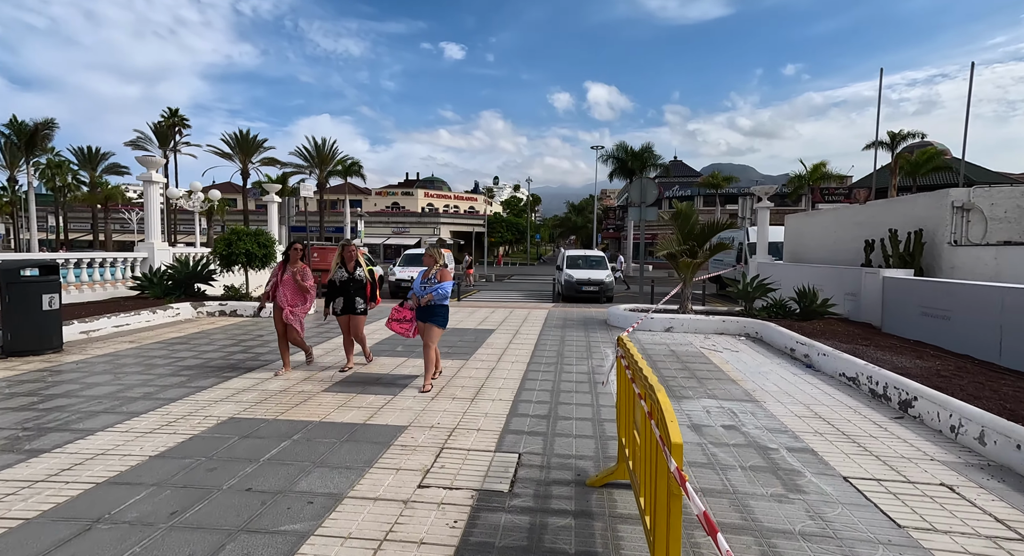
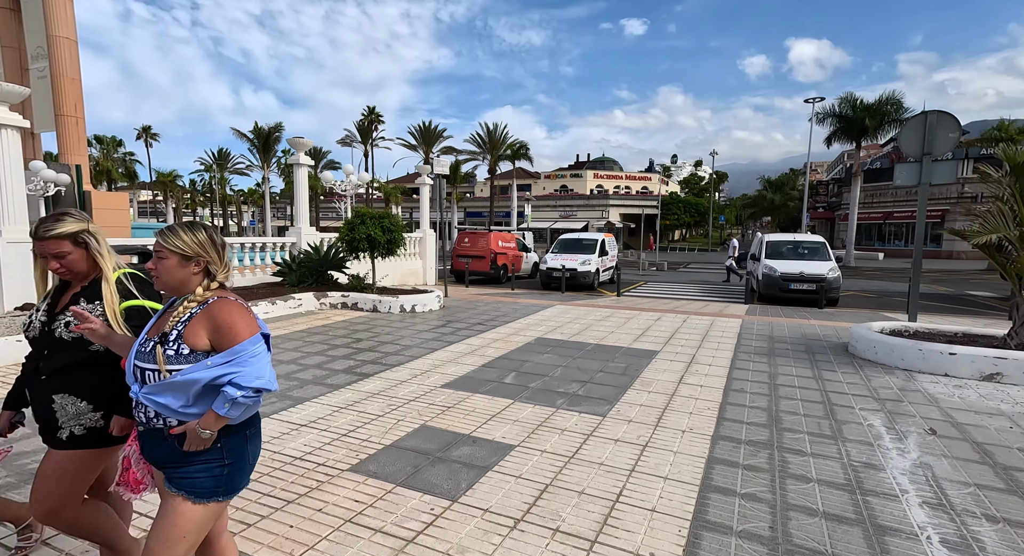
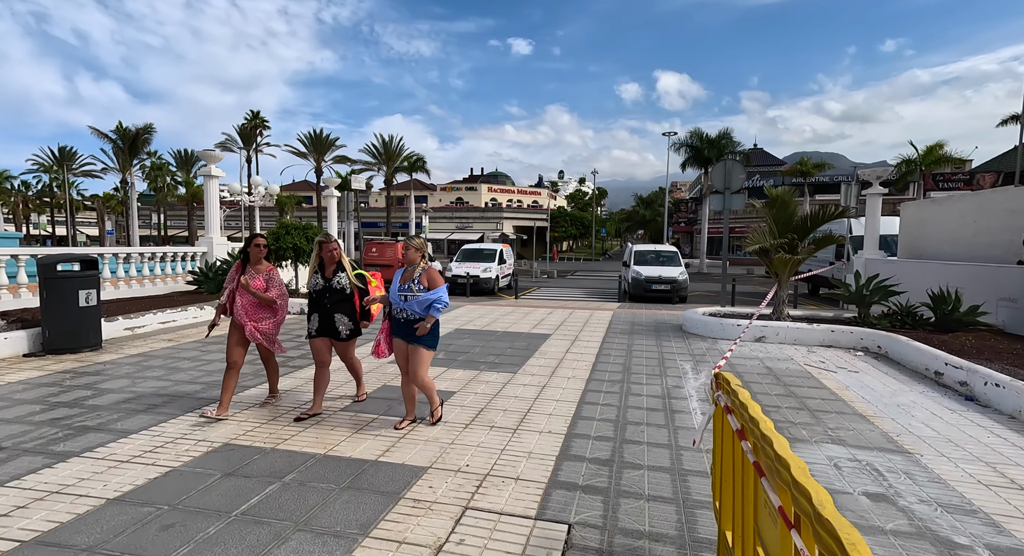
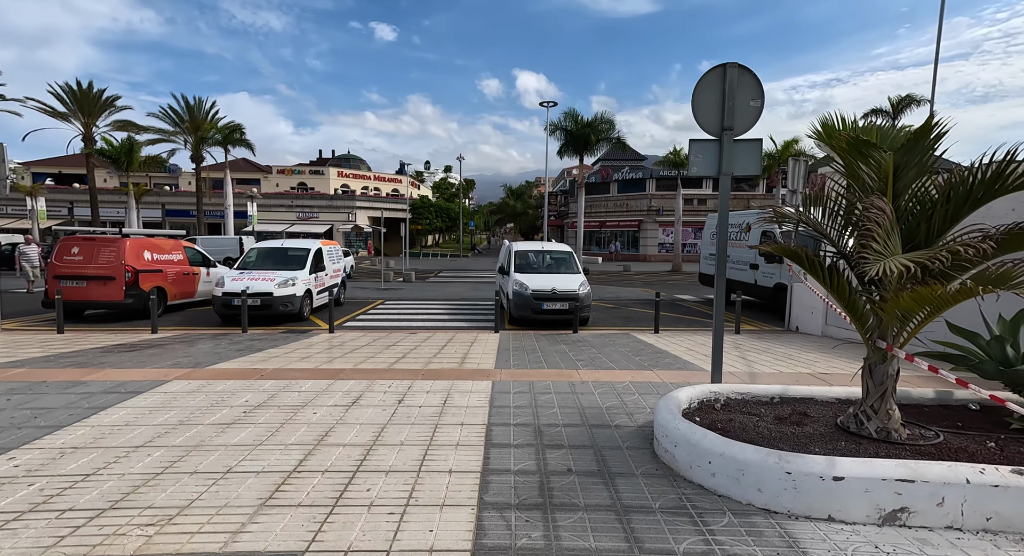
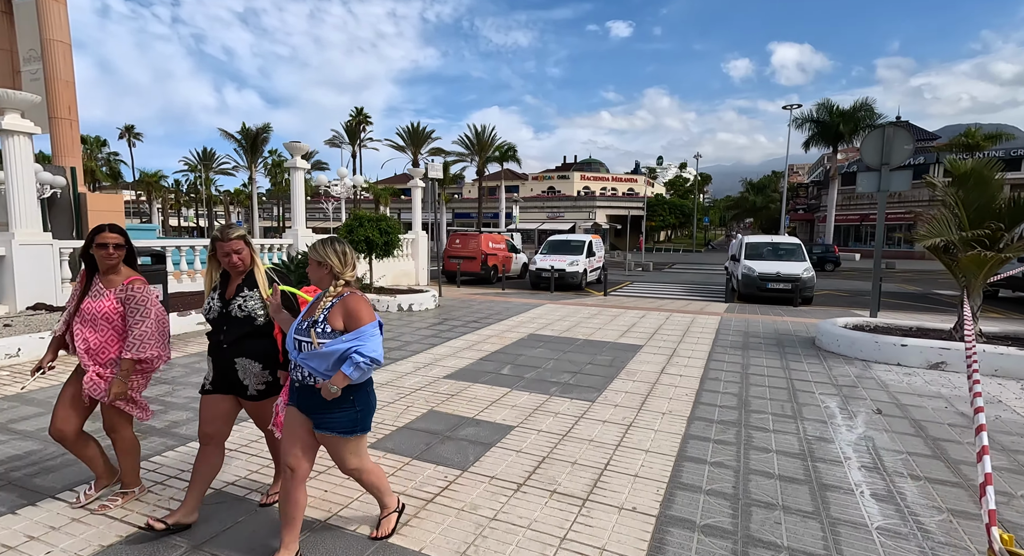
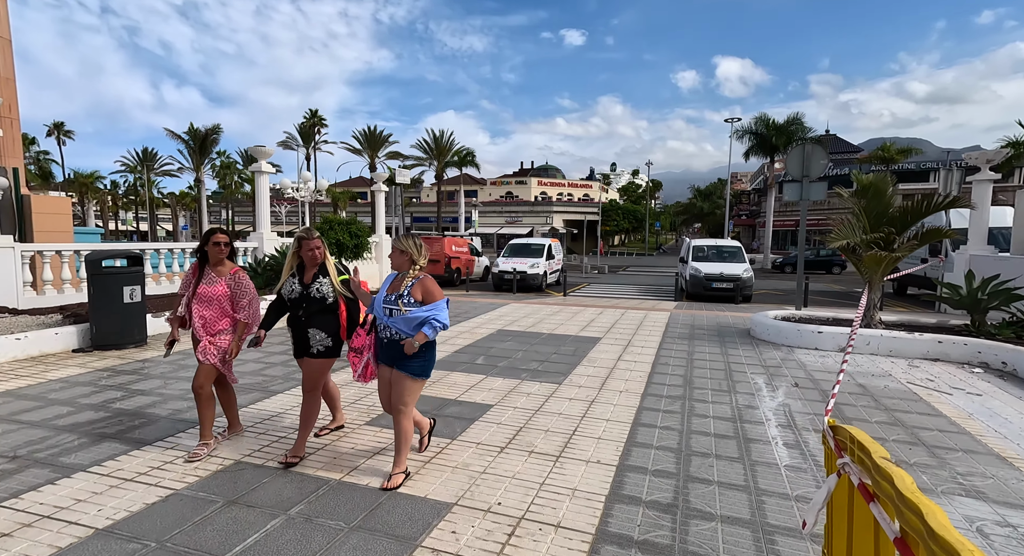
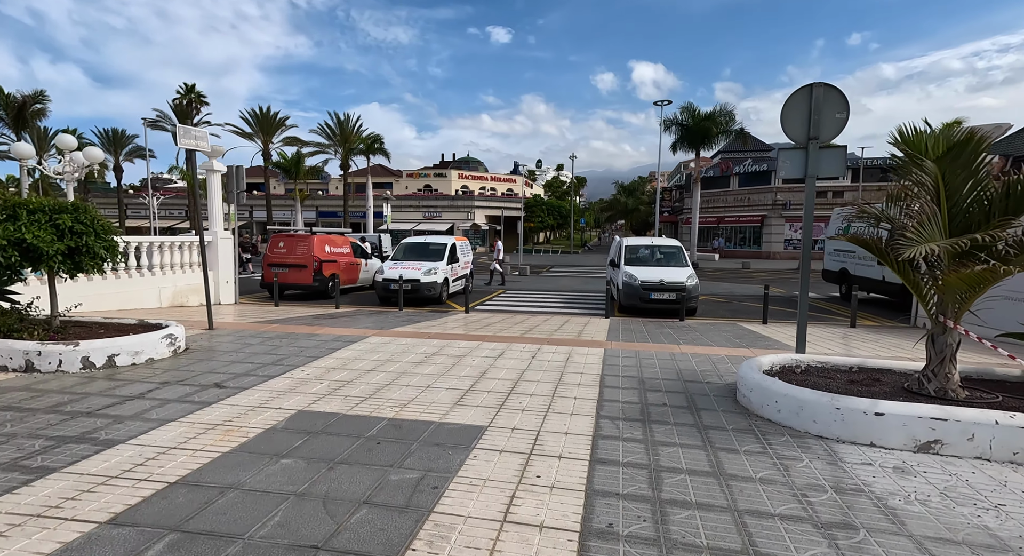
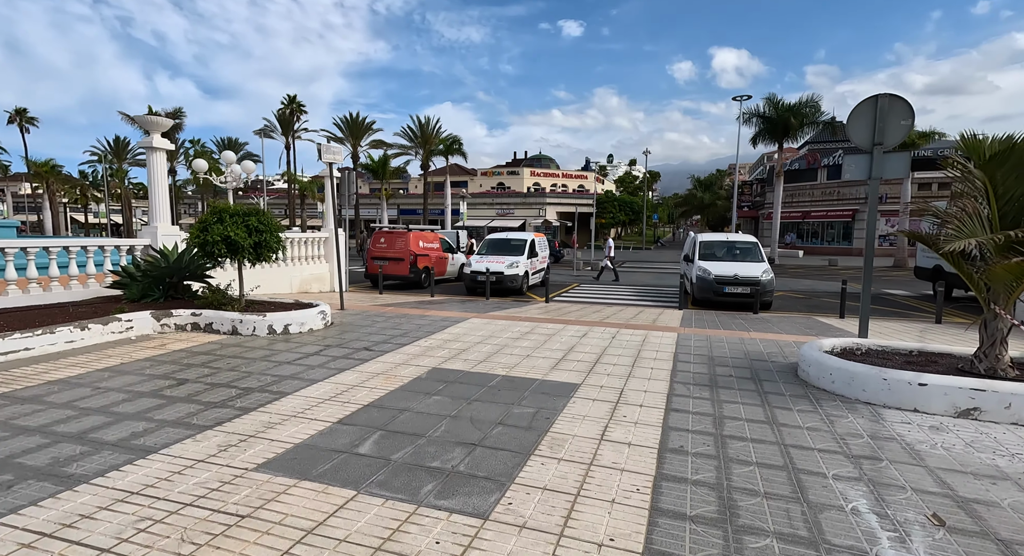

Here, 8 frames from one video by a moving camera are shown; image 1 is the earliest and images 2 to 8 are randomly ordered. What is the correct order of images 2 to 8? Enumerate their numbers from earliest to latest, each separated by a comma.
3, 6, 5, 2, 8, 7, 4
